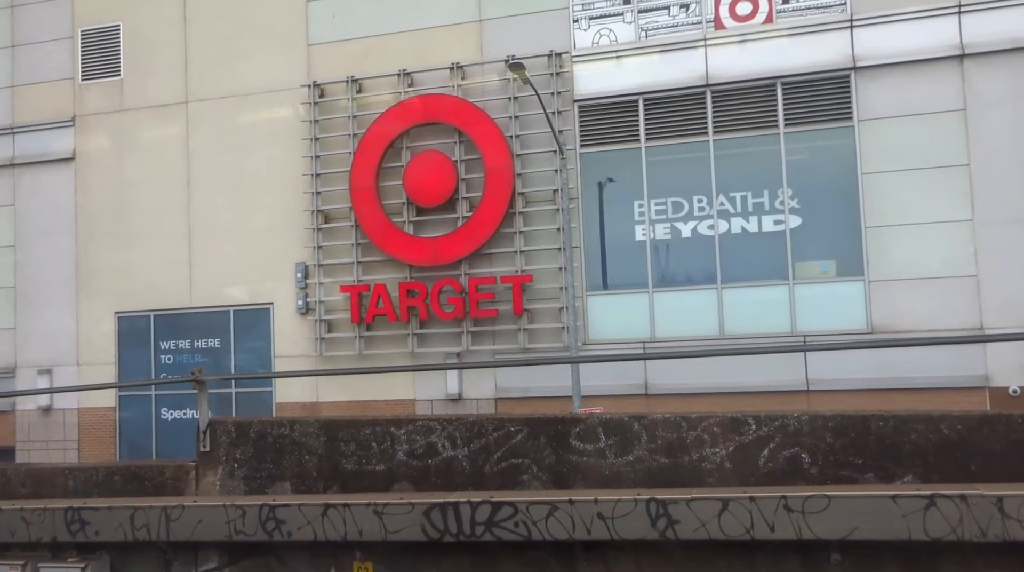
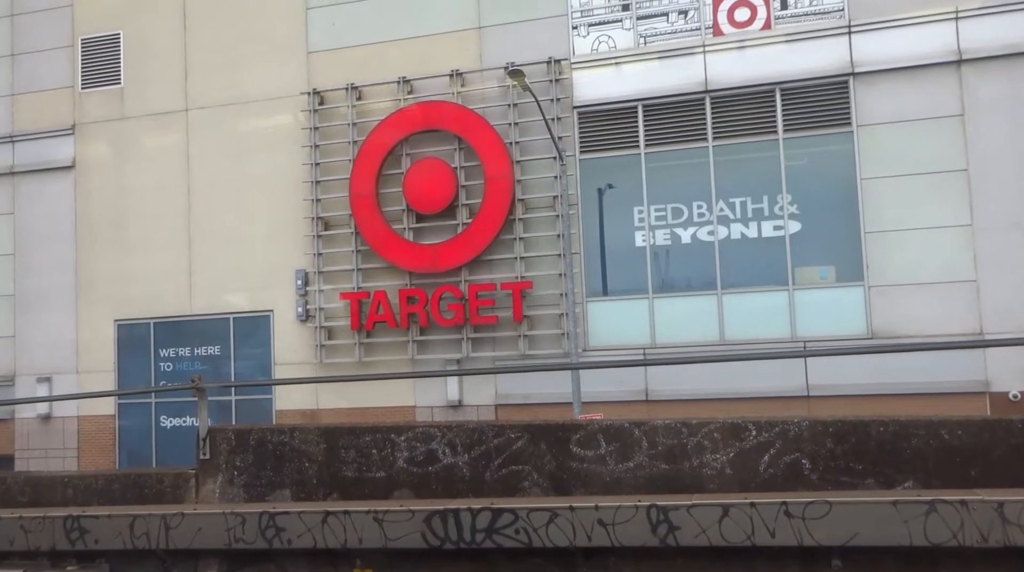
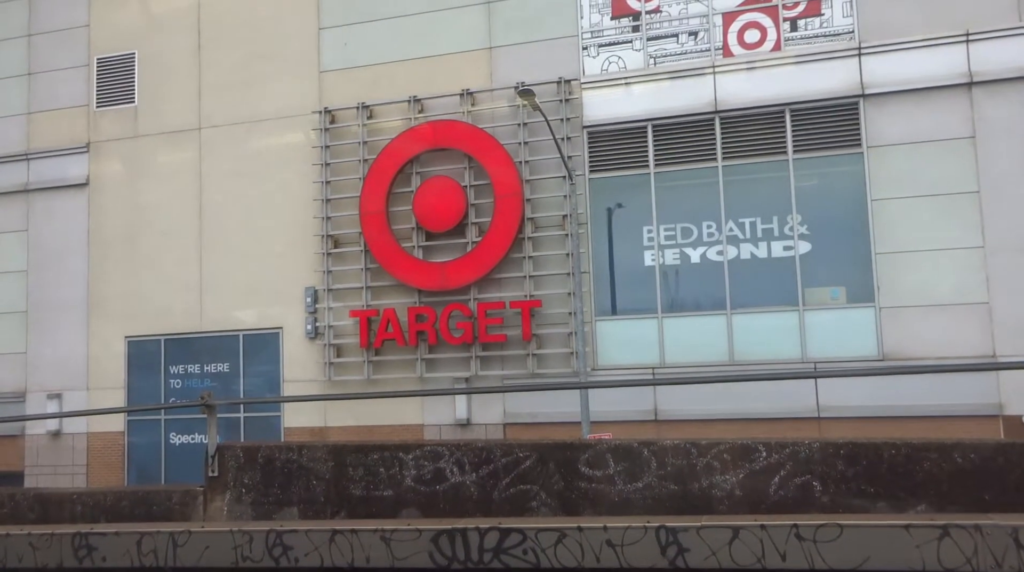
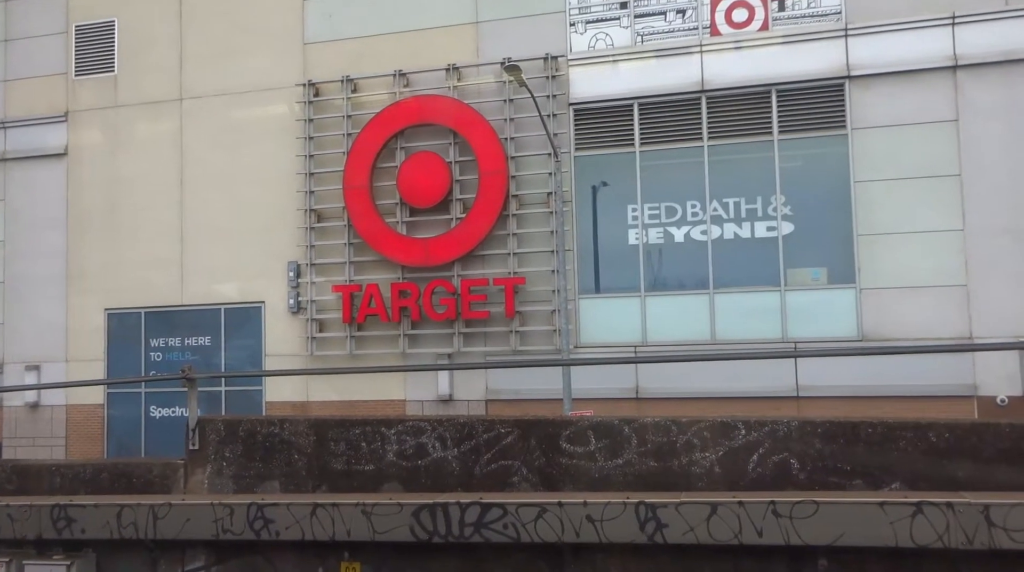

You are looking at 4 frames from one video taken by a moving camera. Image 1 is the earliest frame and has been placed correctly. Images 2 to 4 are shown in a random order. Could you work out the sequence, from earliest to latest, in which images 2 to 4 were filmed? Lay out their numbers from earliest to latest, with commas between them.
2, 3, 4
